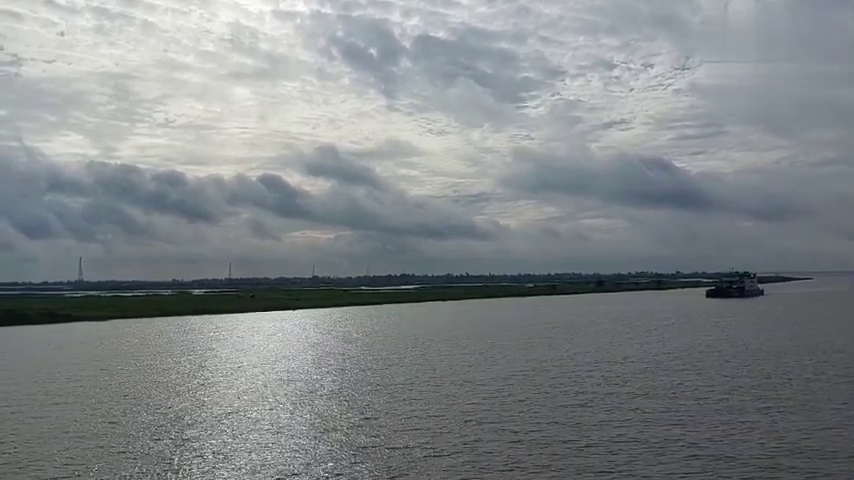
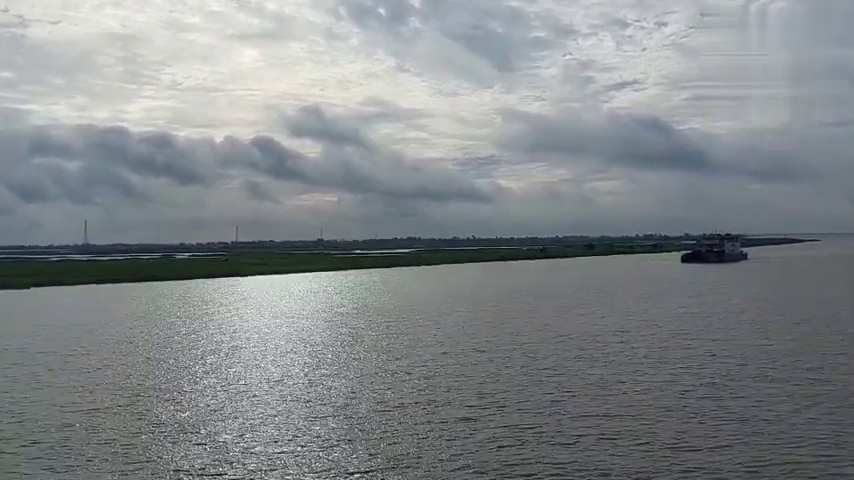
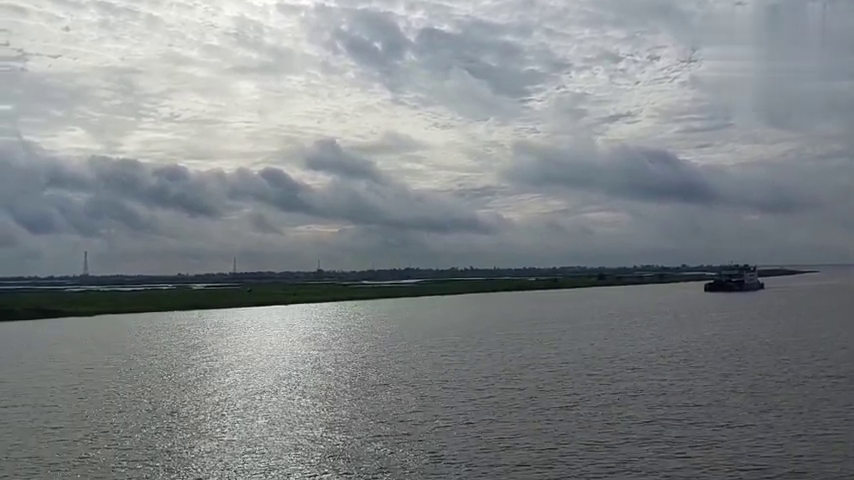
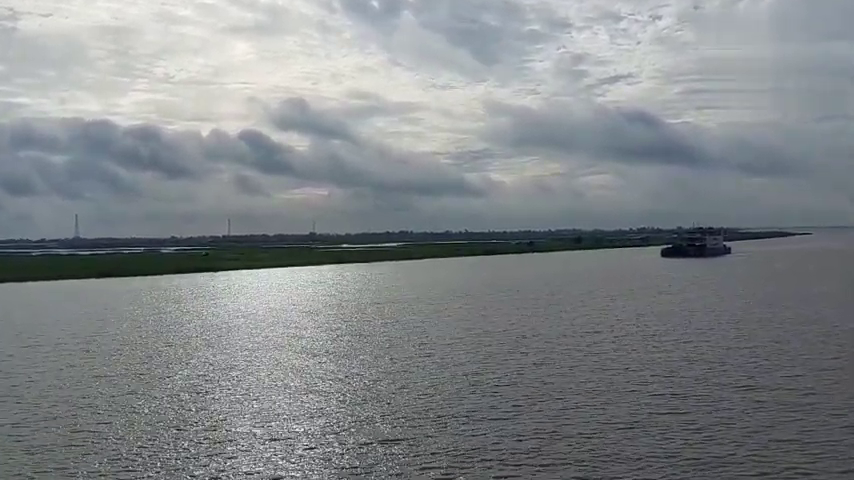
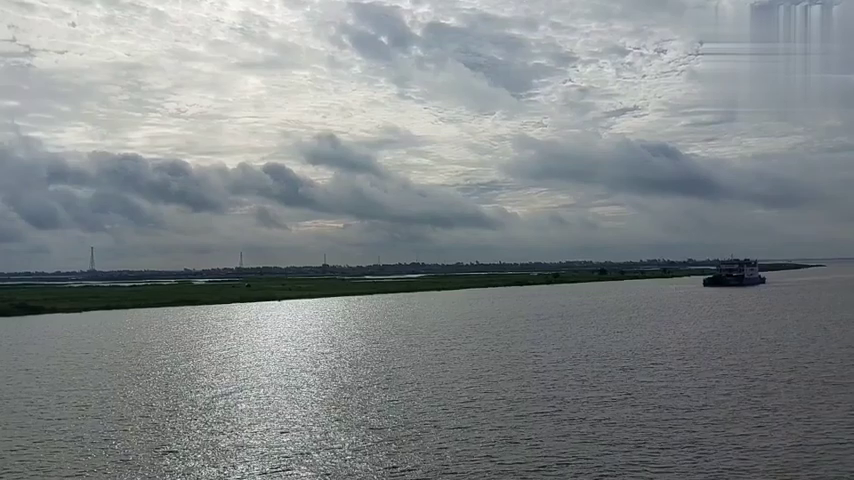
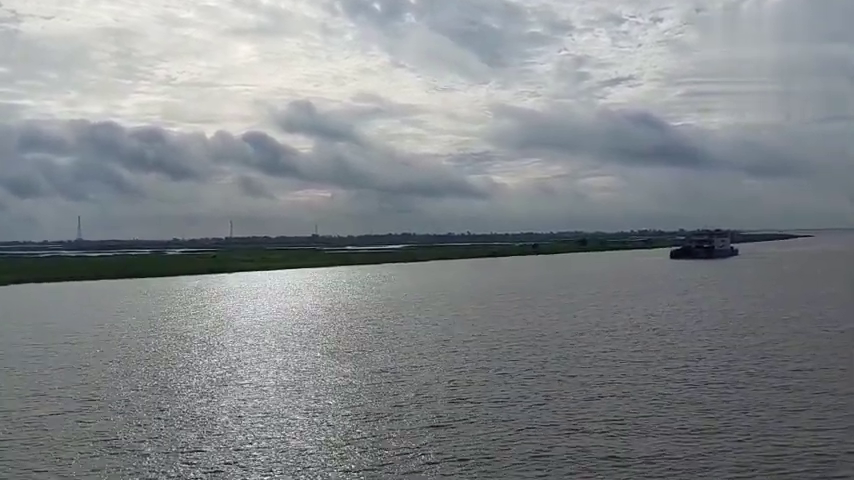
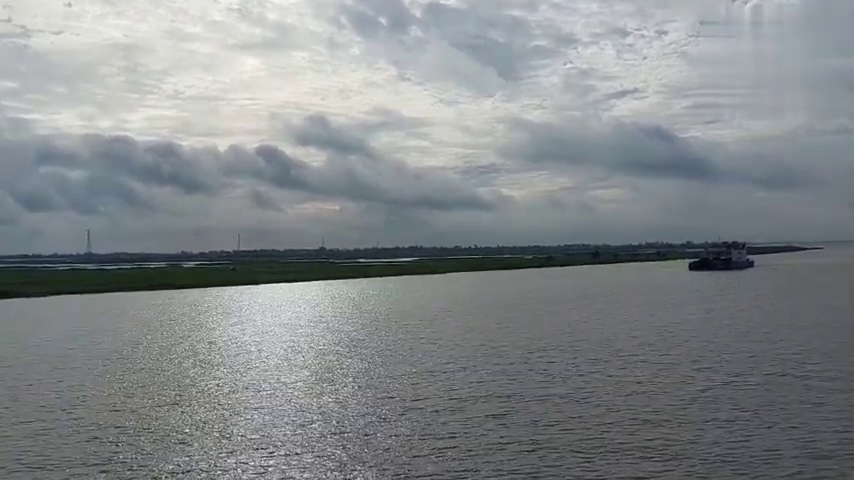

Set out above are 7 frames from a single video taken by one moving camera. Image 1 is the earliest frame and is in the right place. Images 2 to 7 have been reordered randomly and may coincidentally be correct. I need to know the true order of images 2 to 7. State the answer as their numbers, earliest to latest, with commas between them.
3, 5, 7, 2, 6, 4
